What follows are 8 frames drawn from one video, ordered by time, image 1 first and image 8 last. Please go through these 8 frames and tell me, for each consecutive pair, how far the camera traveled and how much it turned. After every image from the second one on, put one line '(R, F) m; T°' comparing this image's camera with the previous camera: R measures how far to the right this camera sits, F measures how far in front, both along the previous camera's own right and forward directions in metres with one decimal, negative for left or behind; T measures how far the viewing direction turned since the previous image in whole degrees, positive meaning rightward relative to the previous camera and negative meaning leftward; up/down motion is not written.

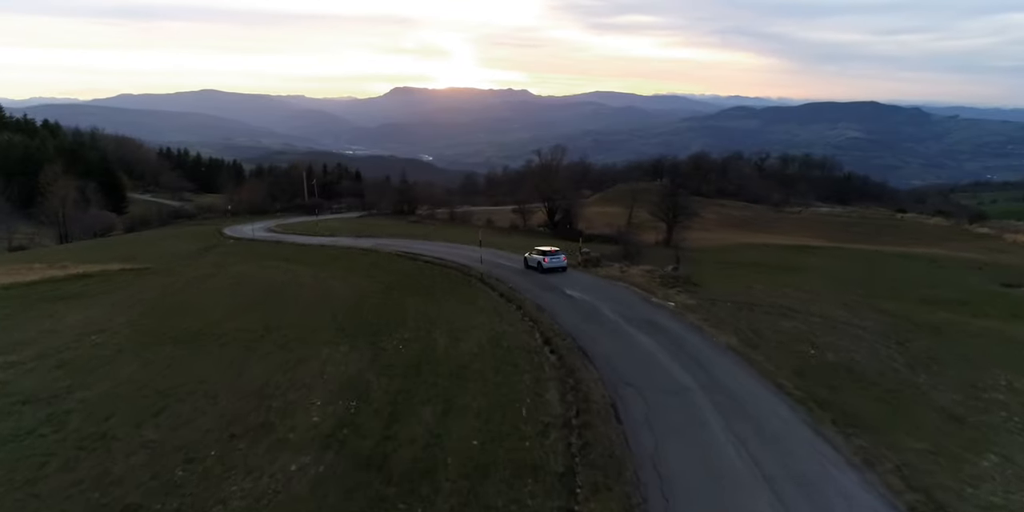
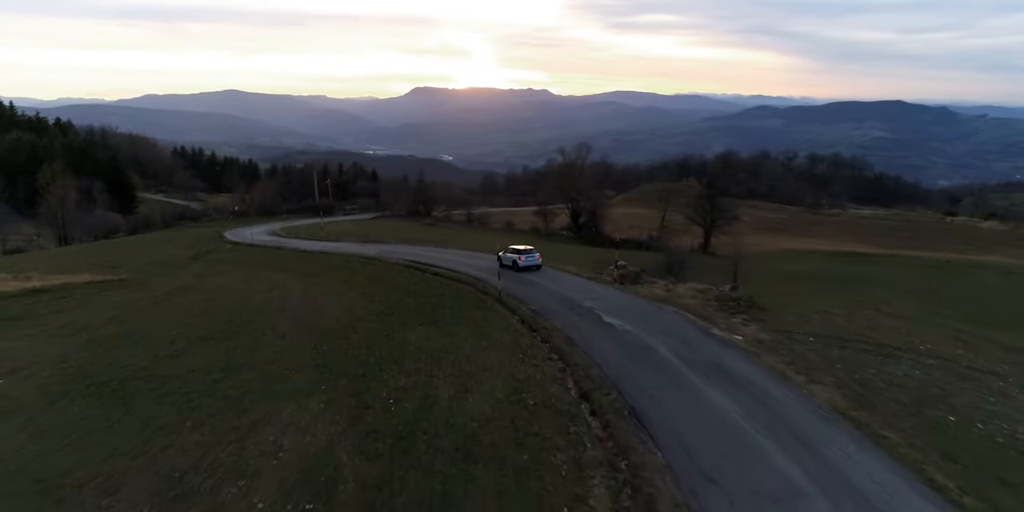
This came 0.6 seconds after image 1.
(-0.1, +5.0) m; -2°
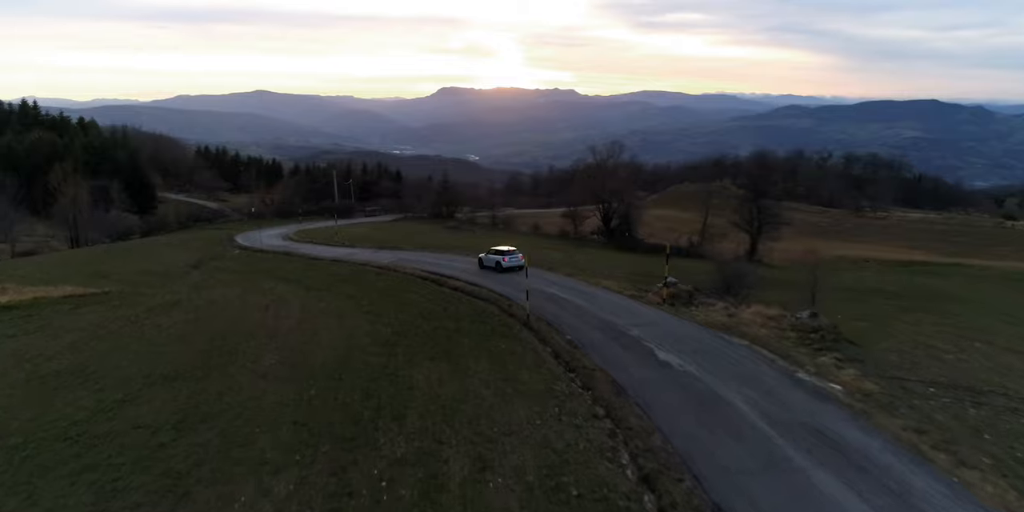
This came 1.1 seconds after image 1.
(-0.2, +4.1) m; -2°
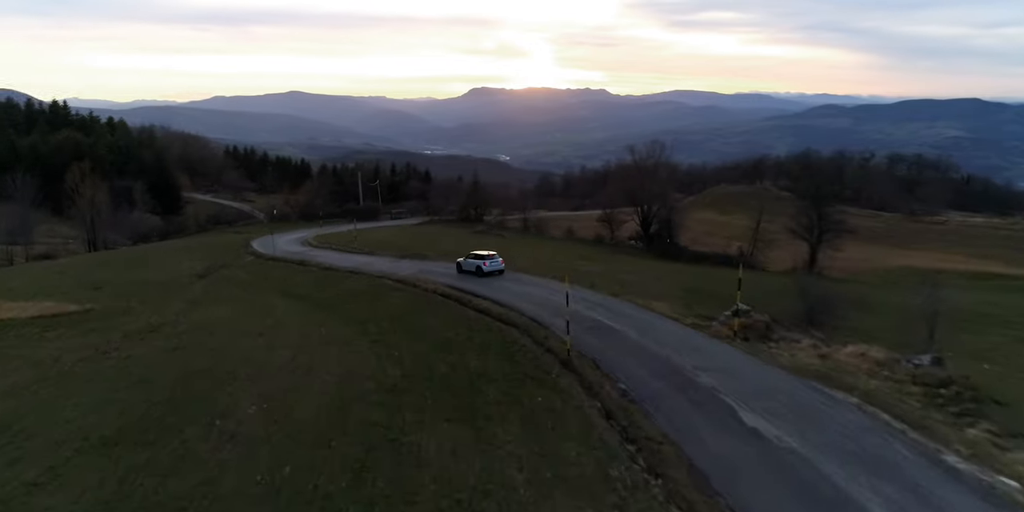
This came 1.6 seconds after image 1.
(-0.2, +4.1) m; -2°
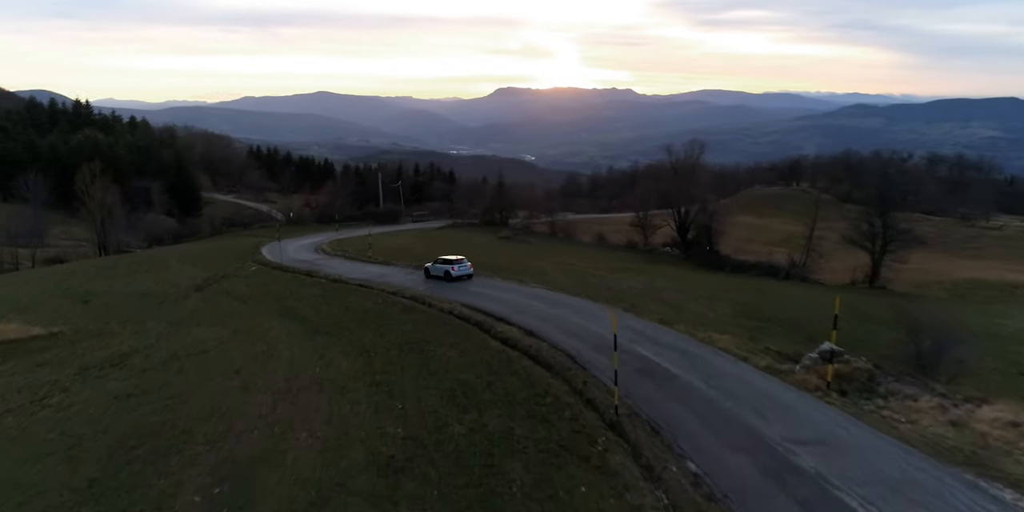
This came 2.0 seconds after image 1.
(-0.2, +4.0) m; -2°
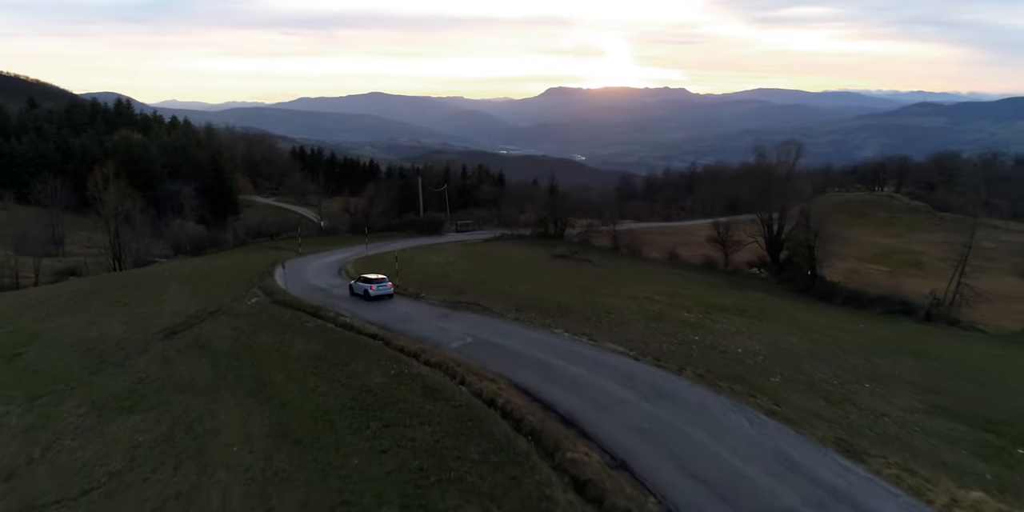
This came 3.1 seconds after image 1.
(-0.6, +8.7) m; -4°
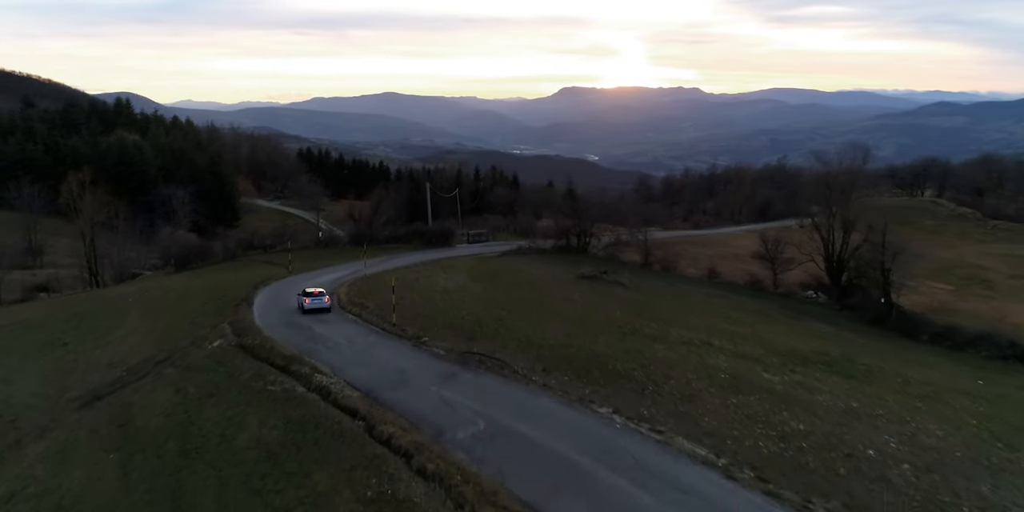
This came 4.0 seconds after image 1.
(-0.4, +6.6) m; -1°
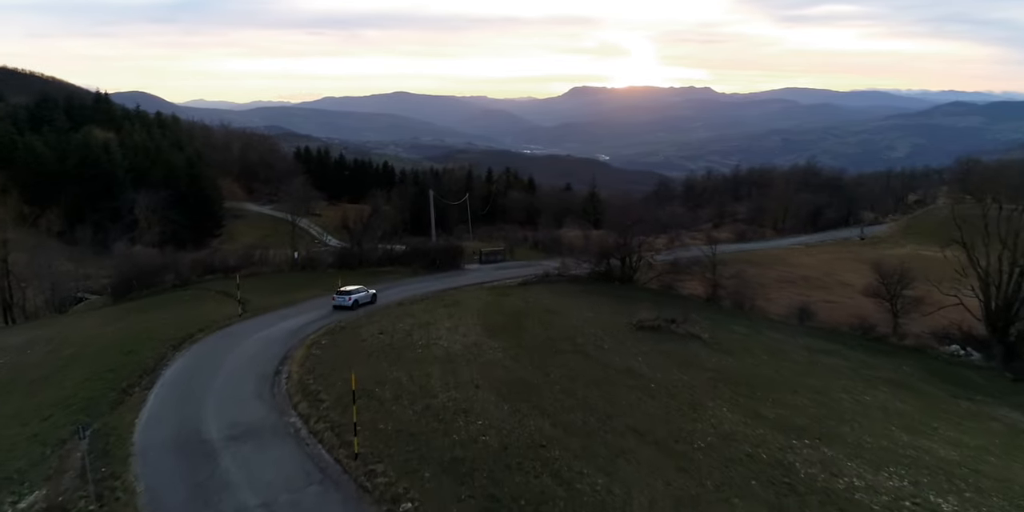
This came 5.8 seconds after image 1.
(-0.9, +12.4) m; -1°
